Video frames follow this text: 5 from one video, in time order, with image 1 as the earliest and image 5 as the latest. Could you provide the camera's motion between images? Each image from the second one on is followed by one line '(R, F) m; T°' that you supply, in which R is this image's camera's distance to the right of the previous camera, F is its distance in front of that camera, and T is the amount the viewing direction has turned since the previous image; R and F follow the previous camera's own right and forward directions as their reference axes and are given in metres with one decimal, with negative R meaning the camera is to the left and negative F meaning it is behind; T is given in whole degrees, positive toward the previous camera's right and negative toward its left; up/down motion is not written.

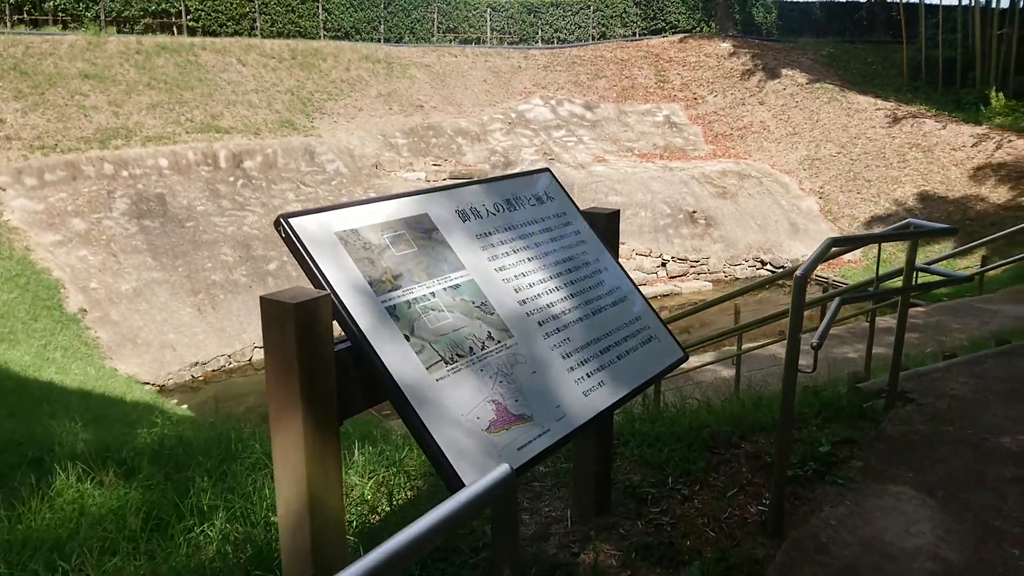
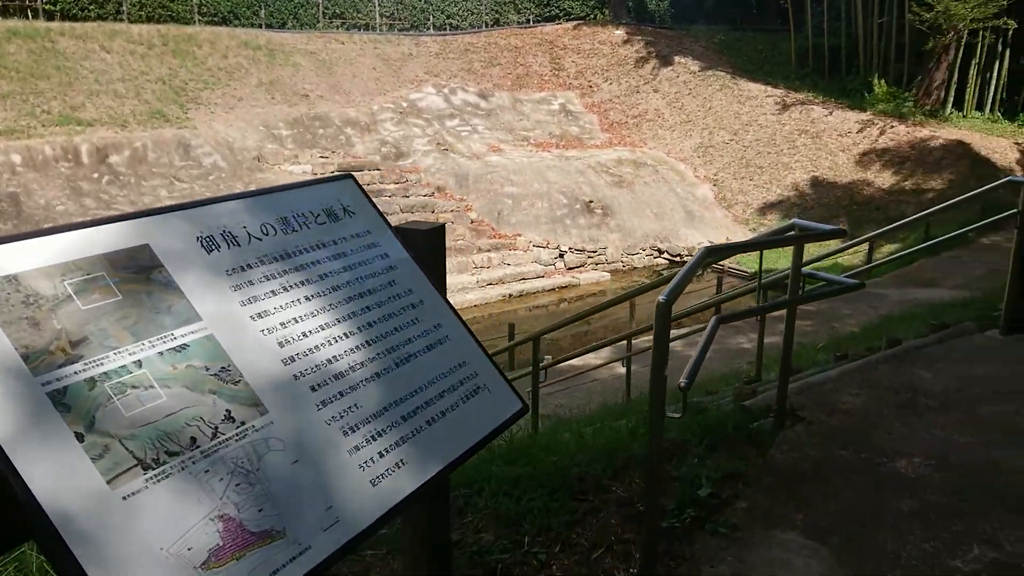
(+0.2, +0.4) m; +6°
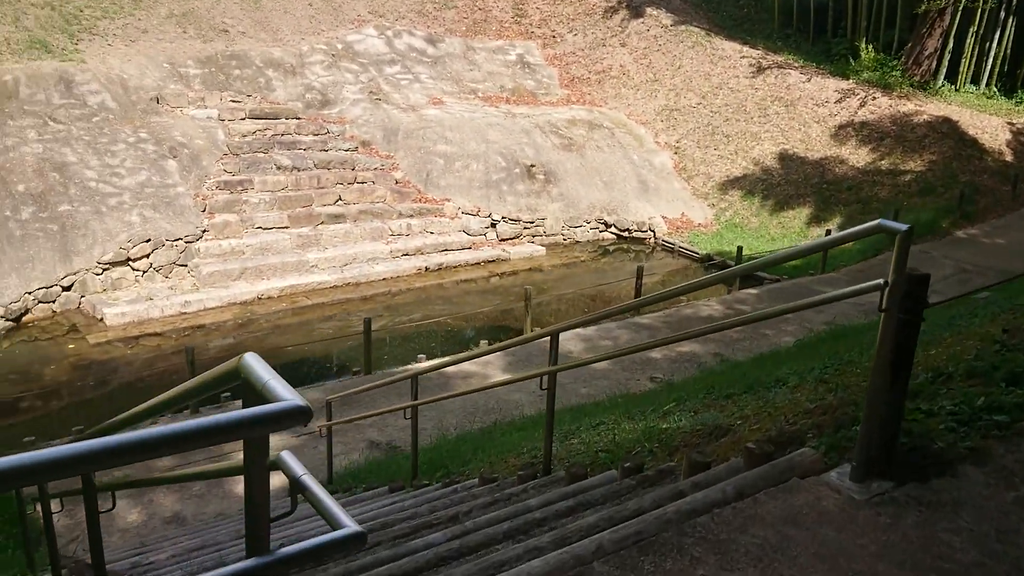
(+1.2, +1.6) m; 0°
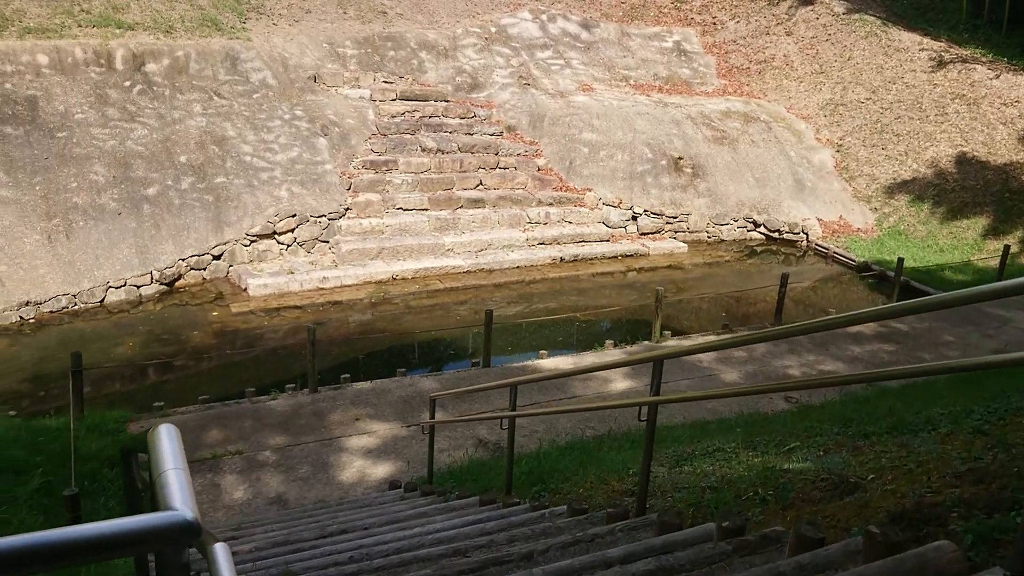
(+0.1, +0.3) m; -10°
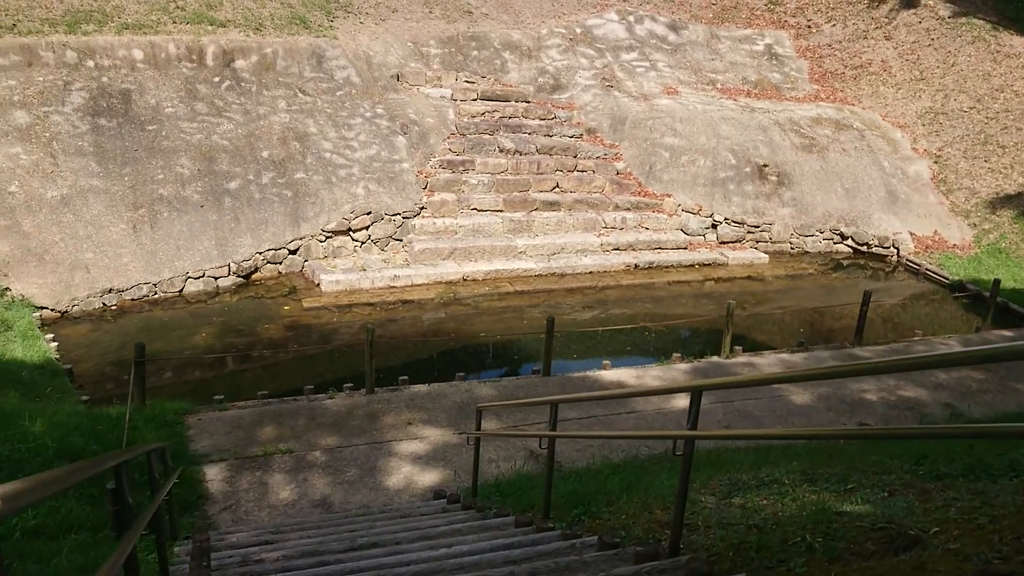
(+0.2, +0.2) m; -6°
